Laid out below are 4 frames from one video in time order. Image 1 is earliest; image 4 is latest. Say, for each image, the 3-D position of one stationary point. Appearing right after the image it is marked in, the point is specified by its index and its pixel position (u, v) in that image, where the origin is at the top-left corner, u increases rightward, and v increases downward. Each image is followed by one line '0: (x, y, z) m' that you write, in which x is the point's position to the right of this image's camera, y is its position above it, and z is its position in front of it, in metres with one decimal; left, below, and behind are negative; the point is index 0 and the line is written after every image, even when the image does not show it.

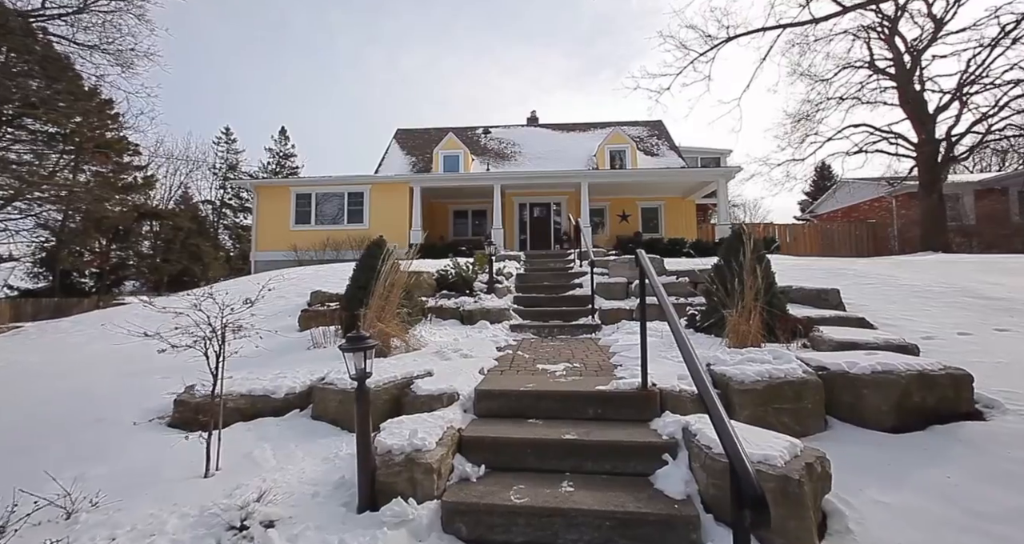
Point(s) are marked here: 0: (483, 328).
0: (-0.4, -0.7, +5.1) m
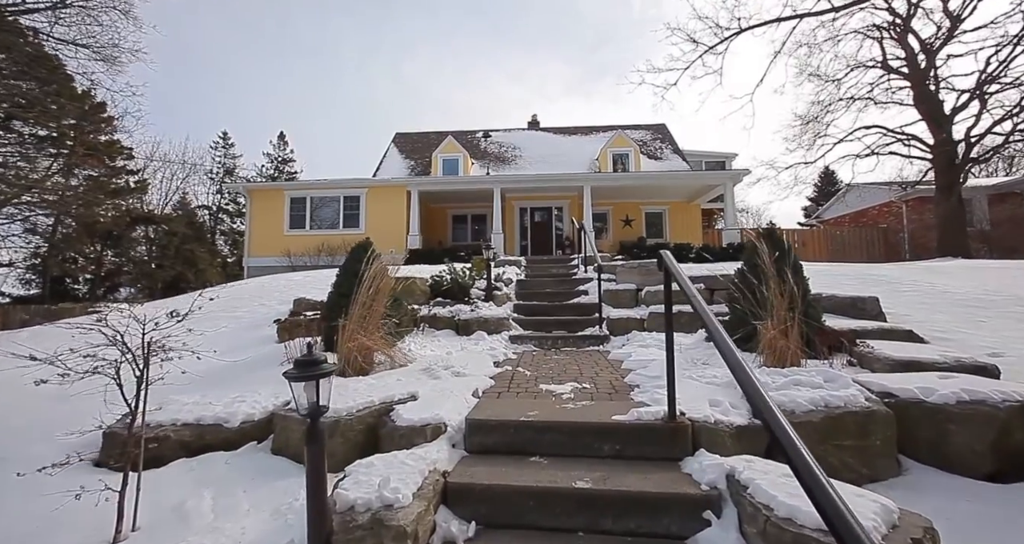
0: (-0.4, -0.8, +4.7) m
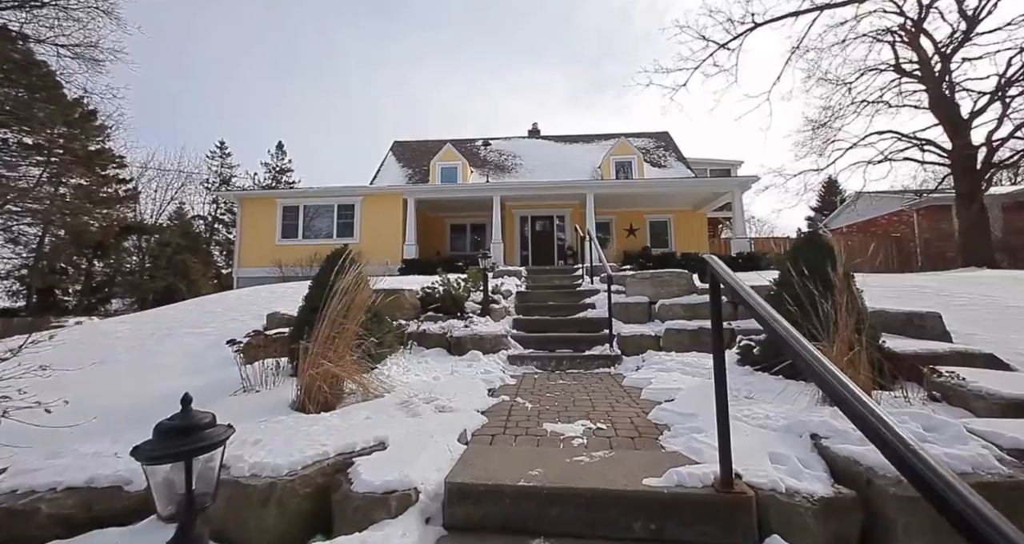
0: (-0.4, -0.9, +4.1) m
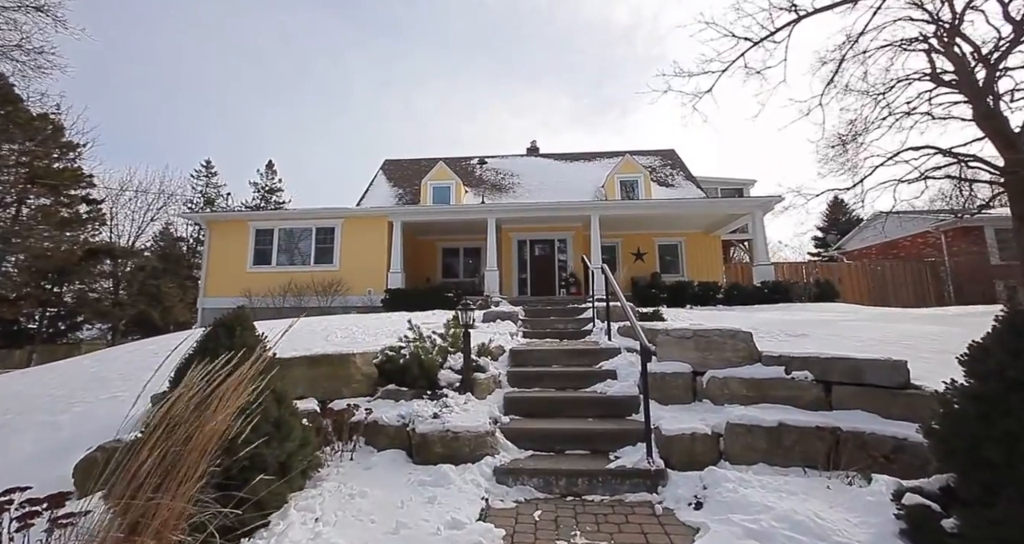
0: (-0.5, -1.4, +2.7) m
